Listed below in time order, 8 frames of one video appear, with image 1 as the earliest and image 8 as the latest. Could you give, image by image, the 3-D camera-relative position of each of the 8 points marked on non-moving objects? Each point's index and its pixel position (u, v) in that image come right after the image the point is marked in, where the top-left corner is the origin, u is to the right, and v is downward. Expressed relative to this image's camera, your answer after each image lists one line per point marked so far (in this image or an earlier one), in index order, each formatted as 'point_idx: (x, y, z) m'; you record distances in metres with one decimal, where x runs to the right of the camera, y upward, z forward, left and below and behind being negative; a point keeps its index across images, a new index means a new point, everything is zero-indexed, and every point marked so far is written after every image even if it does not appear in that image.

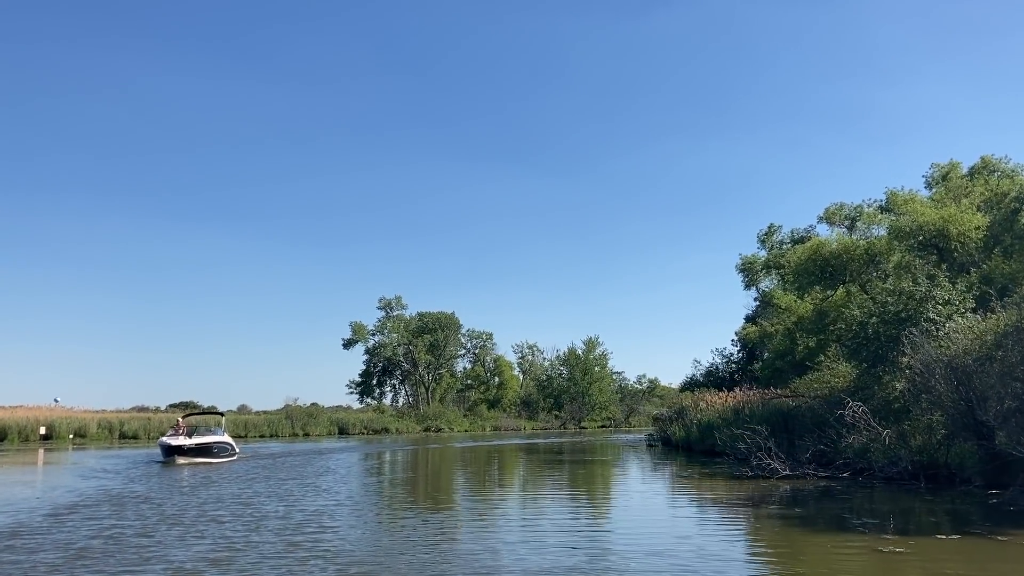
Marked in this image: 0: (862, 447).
0: (+6.3, -2.8, +16.1) m
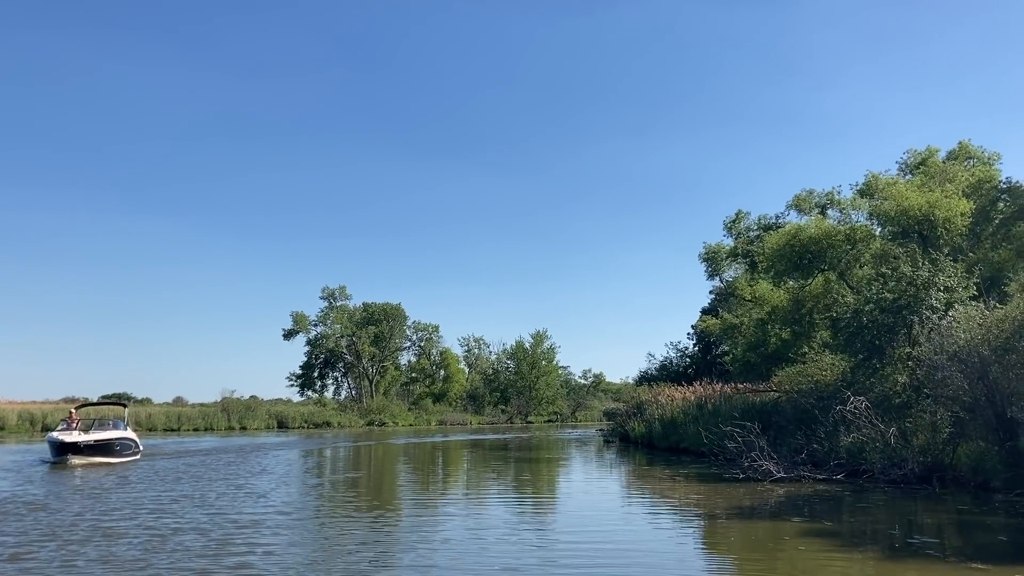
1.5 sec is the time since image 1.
0: (+5.6, -2.5, +14.7) m
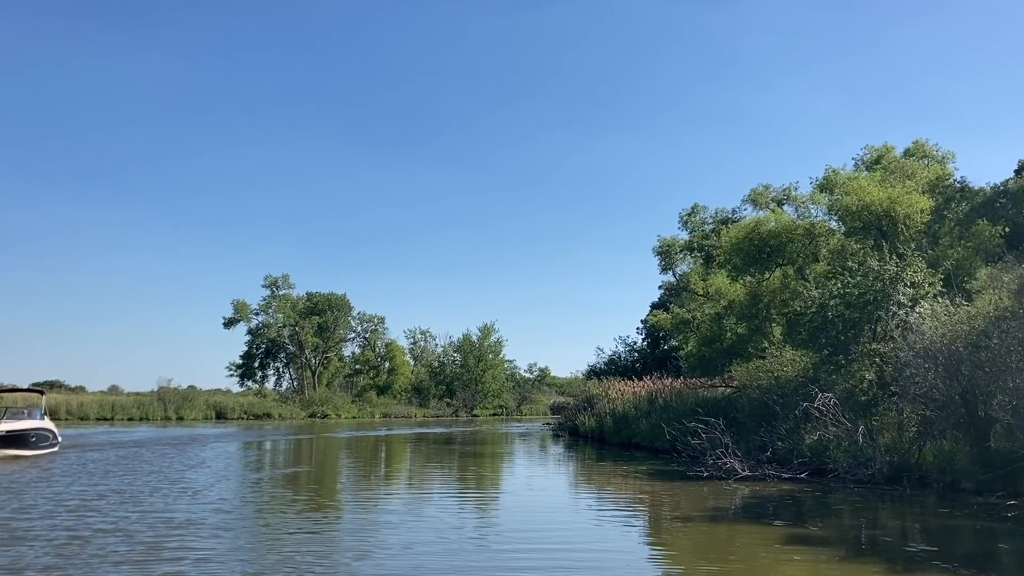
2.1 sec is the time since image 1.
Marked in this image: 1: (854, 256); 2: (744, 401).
0: (+4.9, -2.4, +14.4) m
1: (+6.7, +0.6, +18.3) m
2: (+4.4, -2.2, +17.8) m
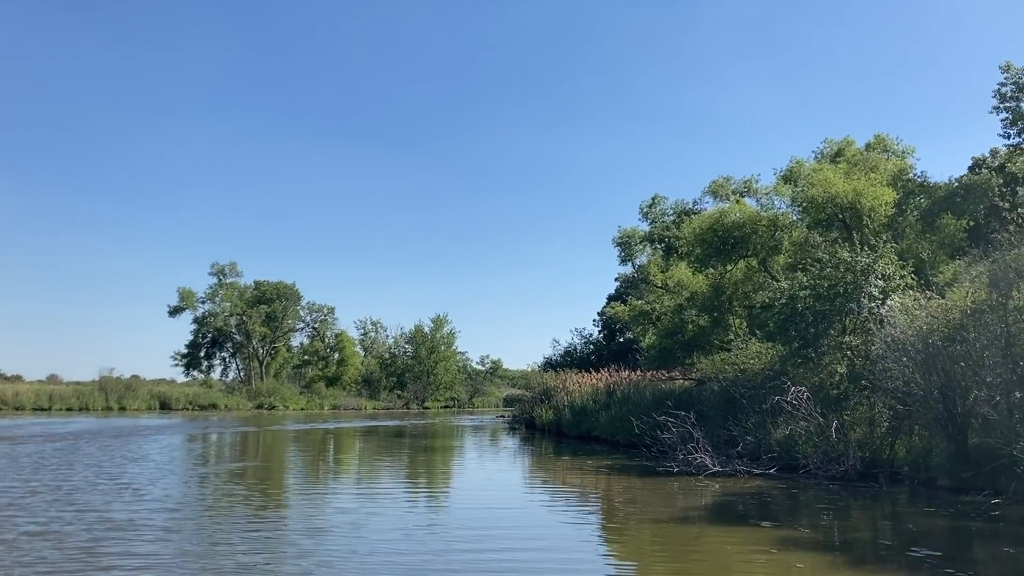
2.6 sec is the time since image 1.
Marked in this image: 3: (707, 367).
0: (+4.3, -2.3, +14.1) m
1: (+5.9, +0.8, +18.0) m
2: (+3.7, -2.0, +17.5) m
3: (+4.0, -1.6, +18.9) m
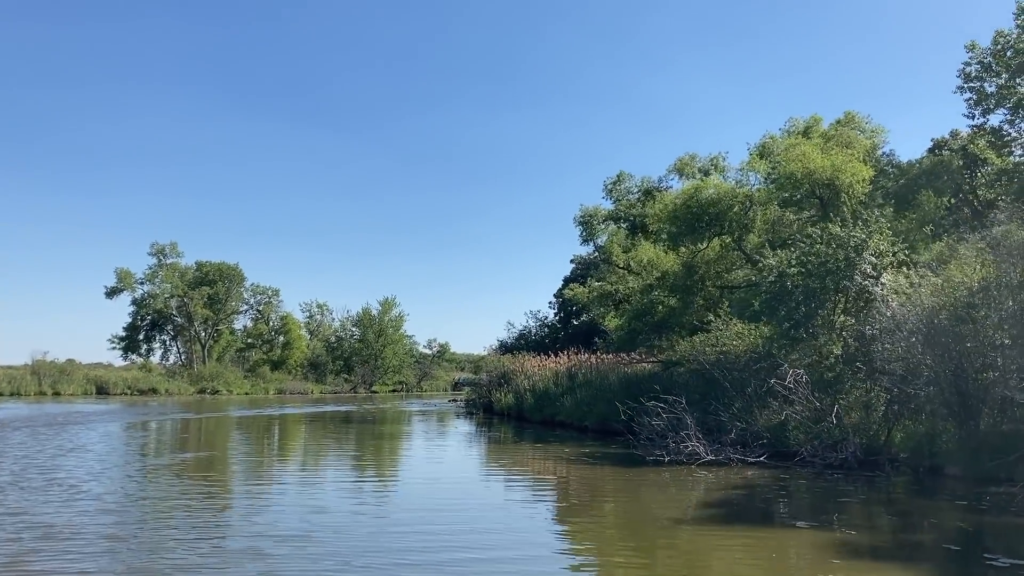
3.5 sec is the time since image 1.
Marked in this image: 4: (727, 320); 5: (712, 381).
0: (+3.9, -1.9, +13.3) m
1: (+5.3, +1.2, +17.3) m
2: (+3.1, -1.6, +16.7) m
3: (+3.3, -1.2, +18.1) m
4: (+4.0, -0.6, +17.6) m
5: (+3.3, -1.5, +15.6) m
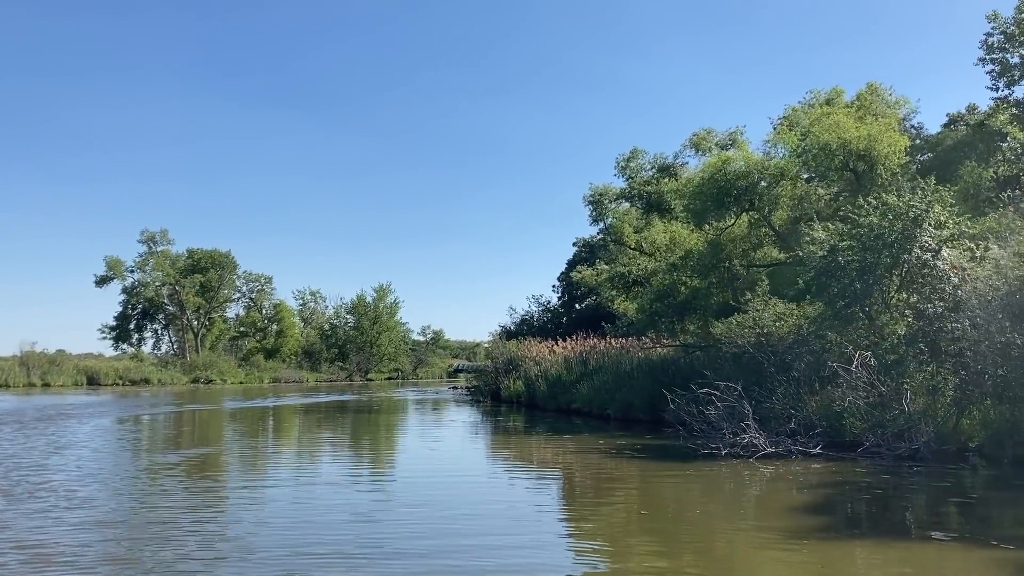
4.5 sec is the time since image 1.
0: (+4.3, -1.6, +12.3) m
1: (+5.7, +1.6, +16.3) m
2: (+3.5, -1.2, +15.7) m
3: (+3.6, -0.8, +17.1) m
4: (+4.3, -0.2, +16.6) m
5: (+3.7, -1.2, +14.6) m
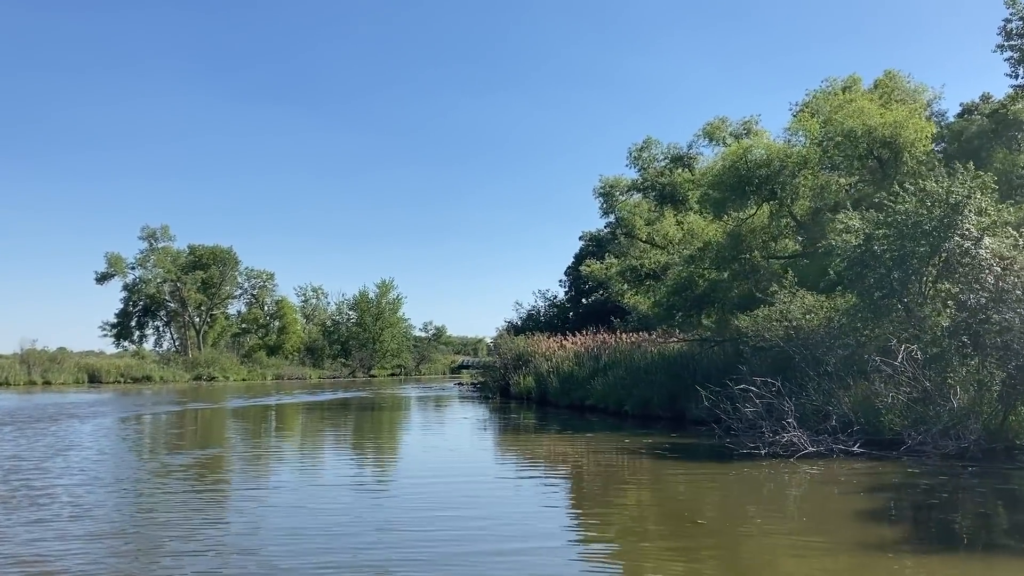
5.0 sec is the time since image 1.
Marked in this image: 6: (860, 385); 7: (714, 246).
0: (+4.6, -1.5, +11.8) m
1: (+5.9, +1.7, +15.7) m
2: (+3.7, -1.1, +15.1) m
3: (+3.9, -0.6, +16.6) m
4: (+4.6, -0.1, +16.0) m
5: (+3.9, -1.1, +14.0) m
6: (+4.4, -1.4, +12.2) m
7: (+4.1, +0.9, +19.1) m
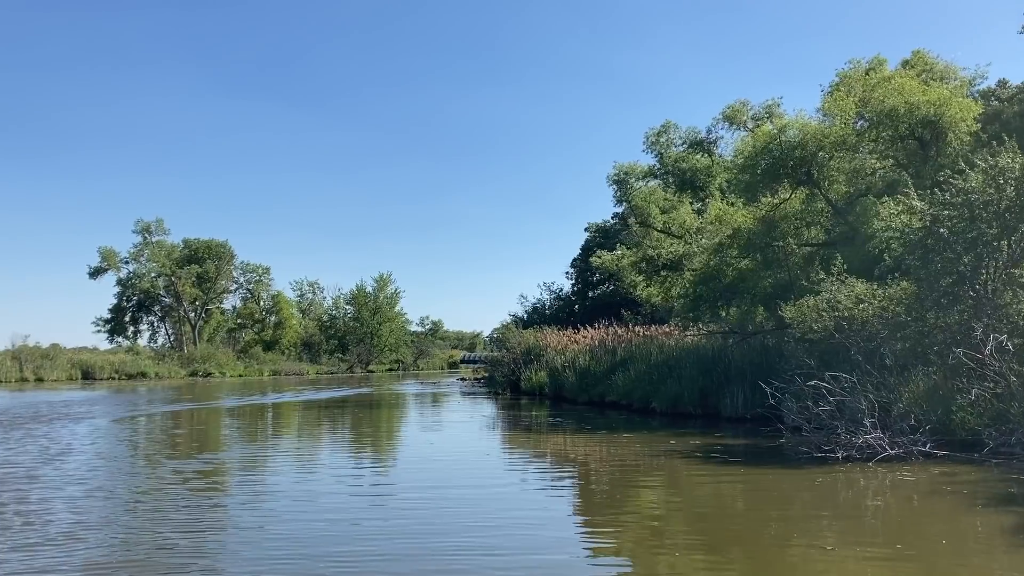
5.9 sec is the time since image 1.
0: (+5.0, -1.3, +10.8) m
1: (+6.3, +1.9, +14.7) m
2: (+4.1, -0.9, +14.2) m
3: (+4.3, -0.5, +15.6) m
4: (+5.0, +0.1, +15.1) m
5: (+4.3, -0.9, +13.1) m
6: (+4.8, -1.2, +11.3) m
7: (+4.5, +1.1, +18.2) m
